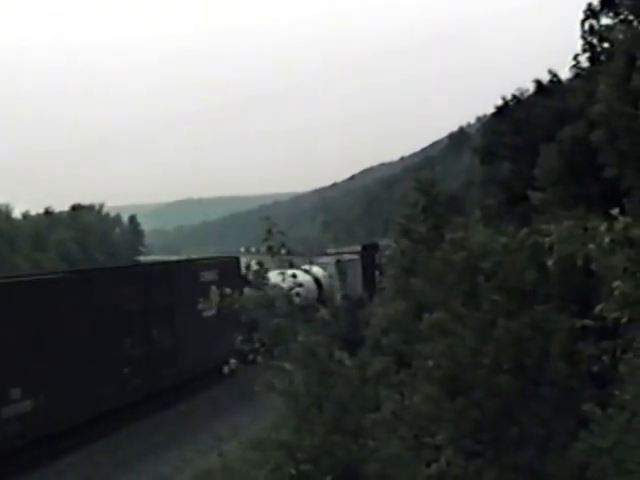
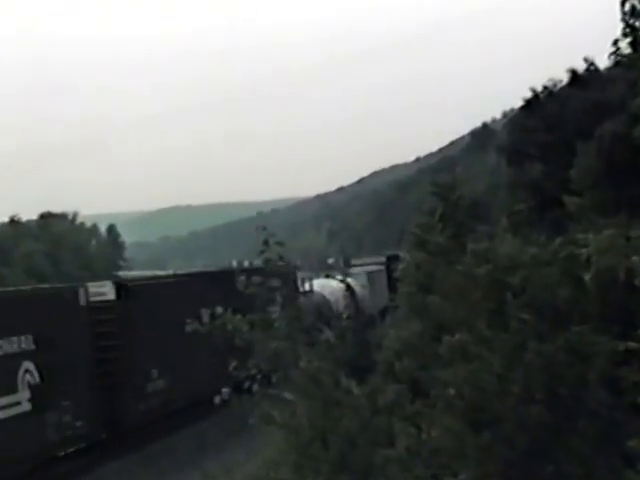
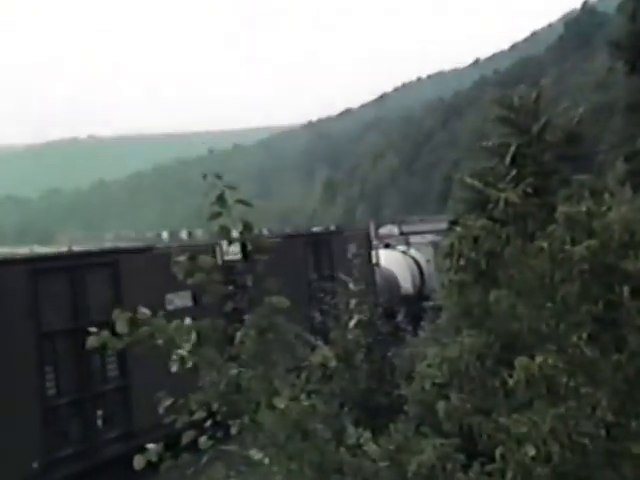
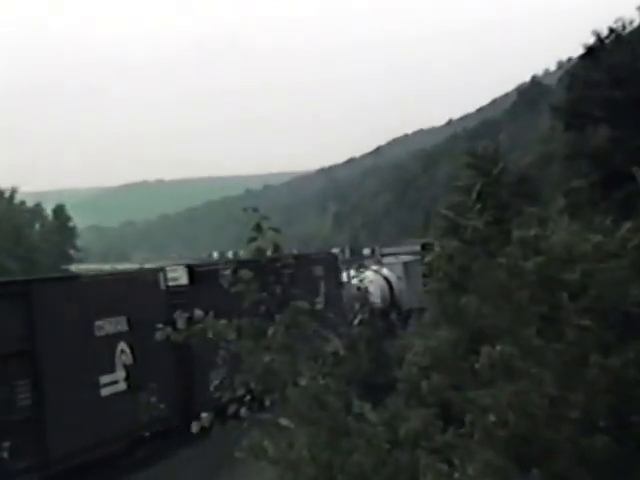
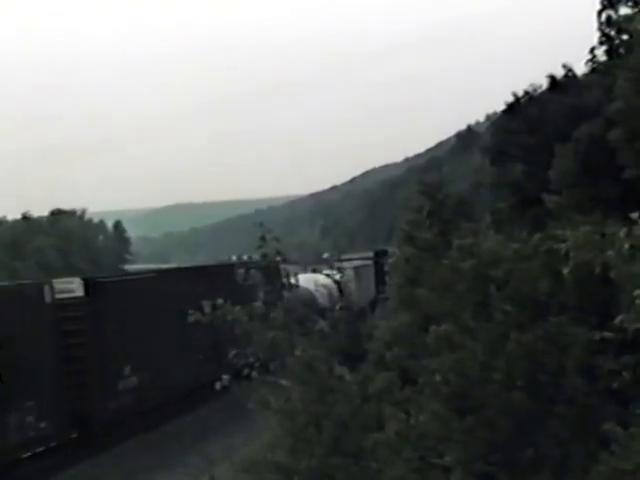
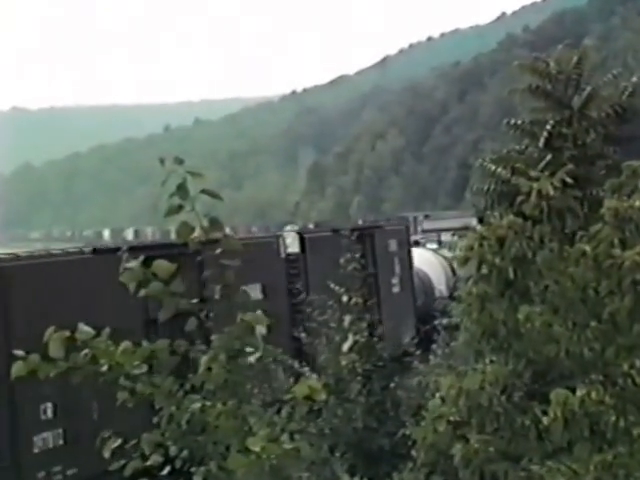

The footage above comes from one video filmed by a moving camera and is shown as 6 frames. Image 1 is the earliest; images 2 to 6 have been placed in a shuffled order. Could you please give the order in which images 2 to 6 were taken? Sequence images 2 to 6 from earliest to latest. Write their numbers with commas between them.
5, 2, 4, 3, 6
